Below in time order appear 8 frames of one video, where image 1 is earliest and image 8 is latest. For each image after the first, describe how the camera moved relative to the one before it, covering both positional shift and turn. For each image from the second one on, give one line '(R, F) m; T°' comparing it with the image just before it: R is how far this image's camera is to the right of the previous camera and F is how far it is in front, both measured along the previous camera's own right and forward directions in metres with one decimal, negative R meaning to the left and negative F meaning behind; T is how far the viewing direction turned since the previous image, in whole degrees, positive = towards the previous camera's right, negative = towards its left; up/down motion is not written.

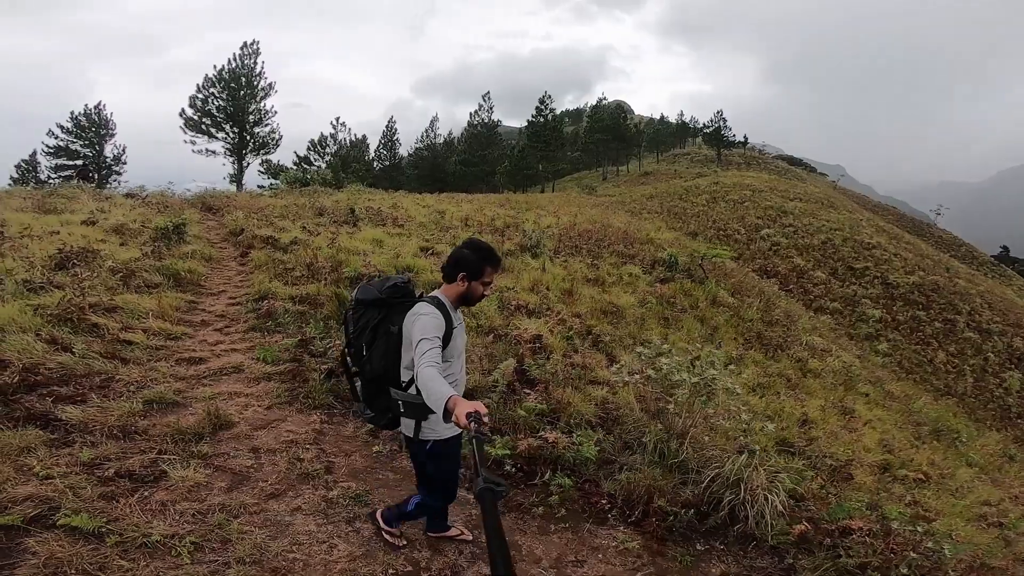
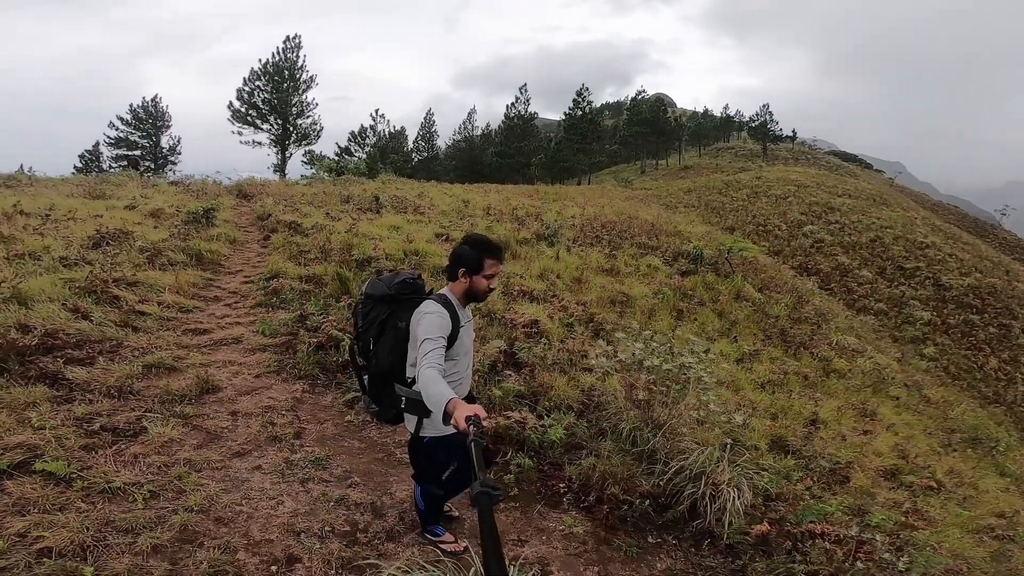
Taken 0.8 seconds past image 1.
(+0.6, 0.0) m; -5°
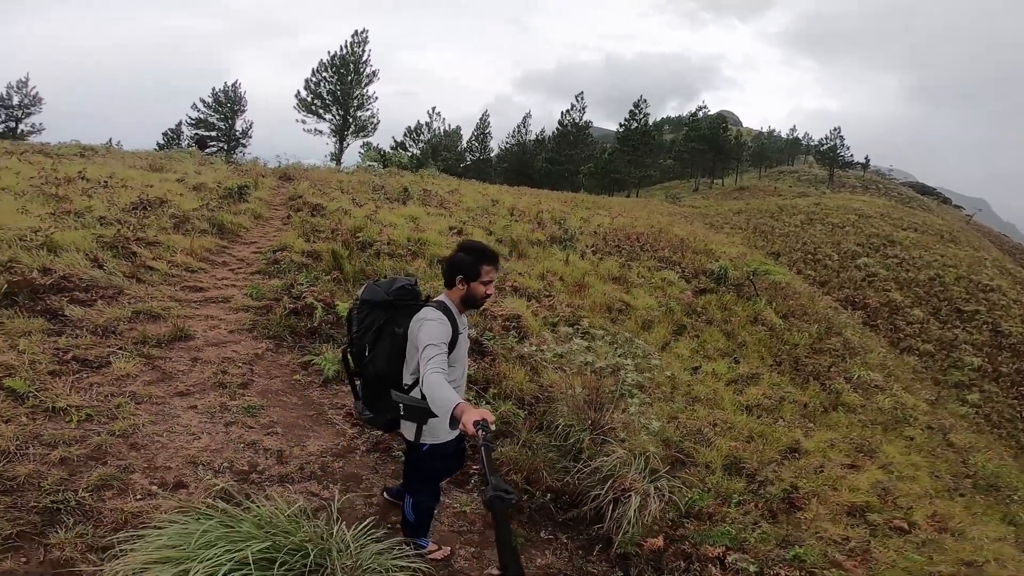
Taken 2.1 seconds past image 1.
(+0.9, -0.1) m; -6°
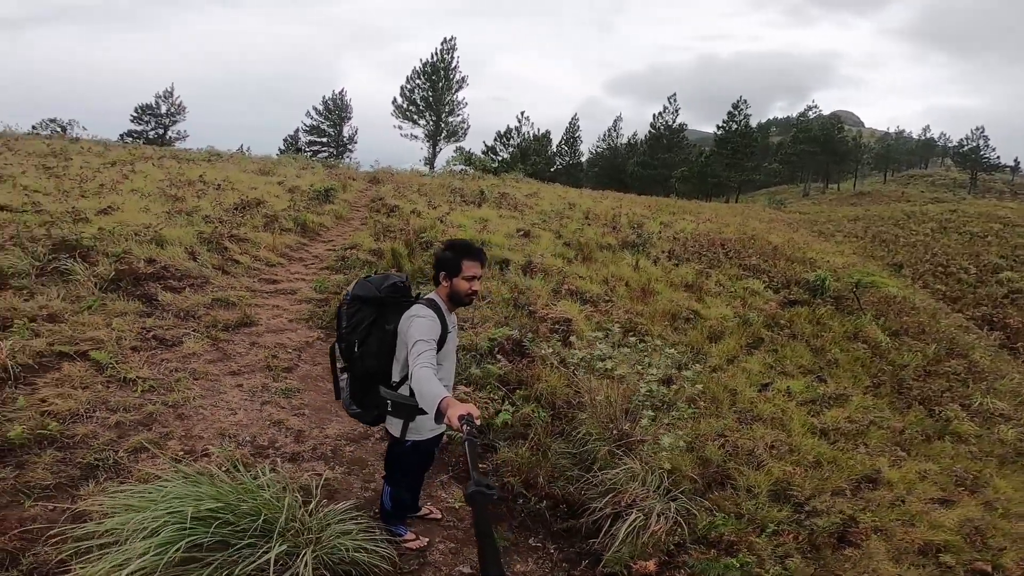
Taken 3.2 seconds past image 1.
(+0.5, +0.1) m; -10°
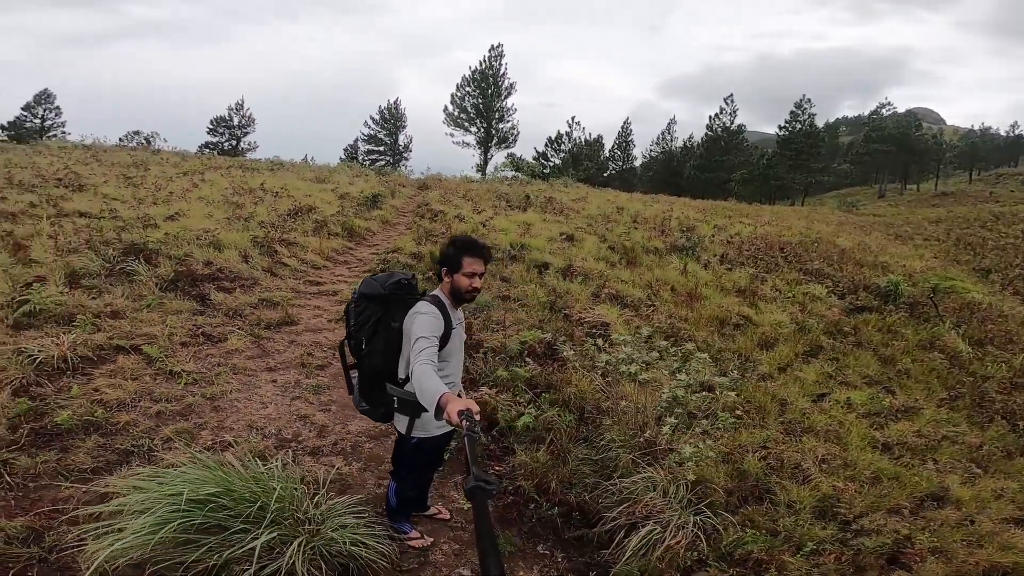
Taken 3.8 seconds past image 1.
(+0.2, +0.1) m; -6°
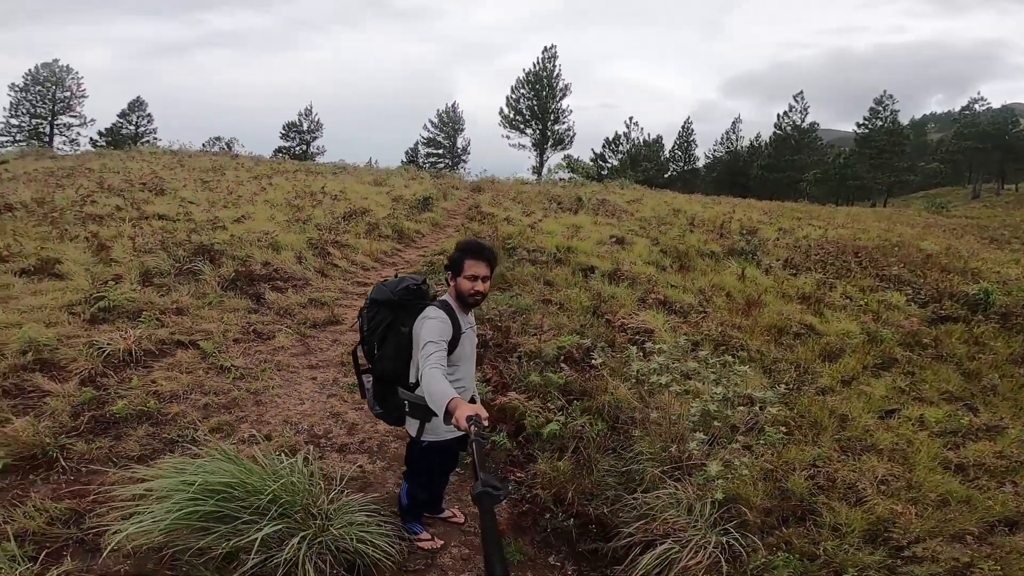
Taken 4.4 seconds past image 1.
(+0.2, 0.0) m; -7°
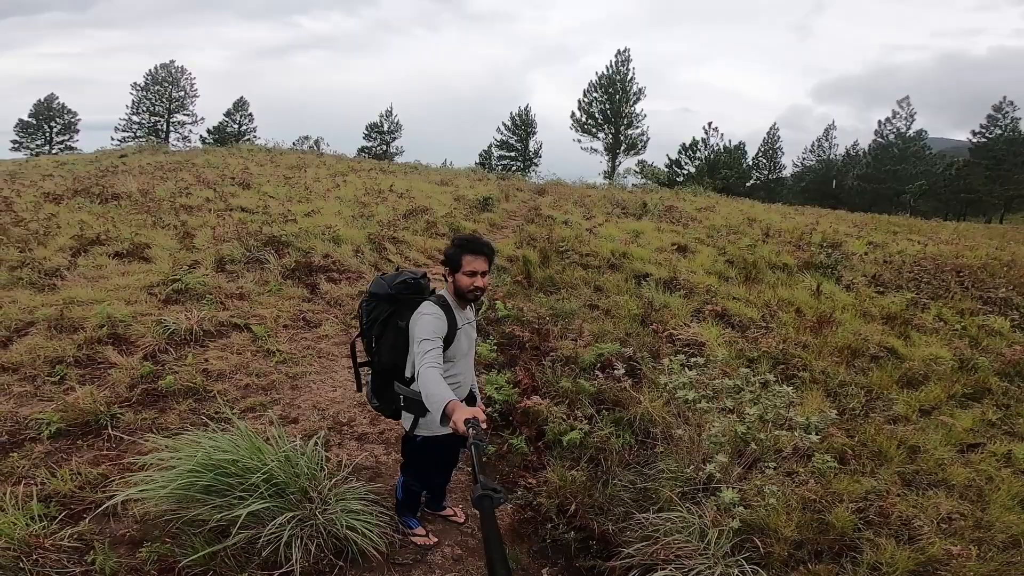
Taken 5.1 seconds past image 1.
(+0.3, +0.1) m; -8°
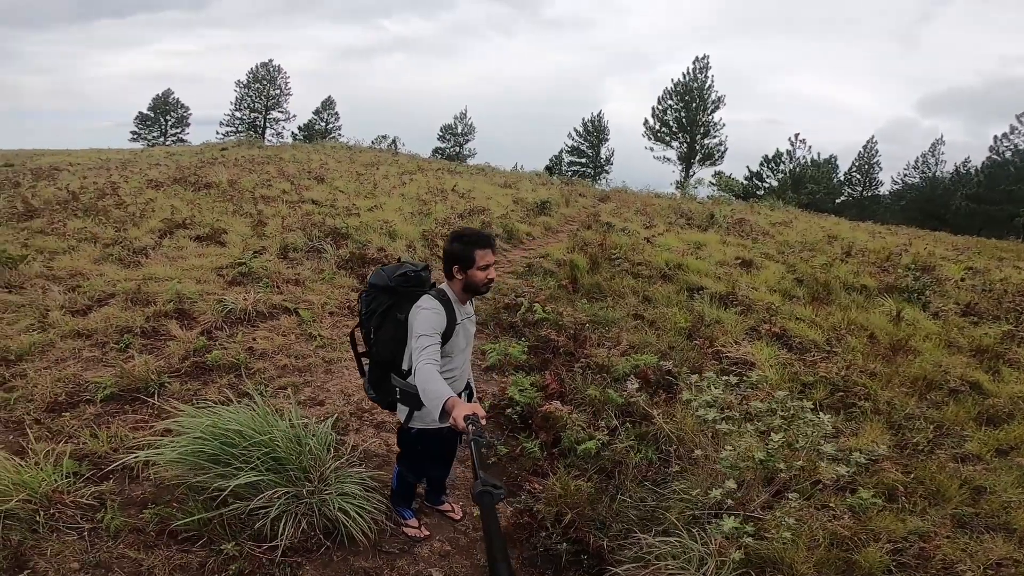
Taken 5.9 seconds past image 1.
(+0.3, 0.0) m; -8°
